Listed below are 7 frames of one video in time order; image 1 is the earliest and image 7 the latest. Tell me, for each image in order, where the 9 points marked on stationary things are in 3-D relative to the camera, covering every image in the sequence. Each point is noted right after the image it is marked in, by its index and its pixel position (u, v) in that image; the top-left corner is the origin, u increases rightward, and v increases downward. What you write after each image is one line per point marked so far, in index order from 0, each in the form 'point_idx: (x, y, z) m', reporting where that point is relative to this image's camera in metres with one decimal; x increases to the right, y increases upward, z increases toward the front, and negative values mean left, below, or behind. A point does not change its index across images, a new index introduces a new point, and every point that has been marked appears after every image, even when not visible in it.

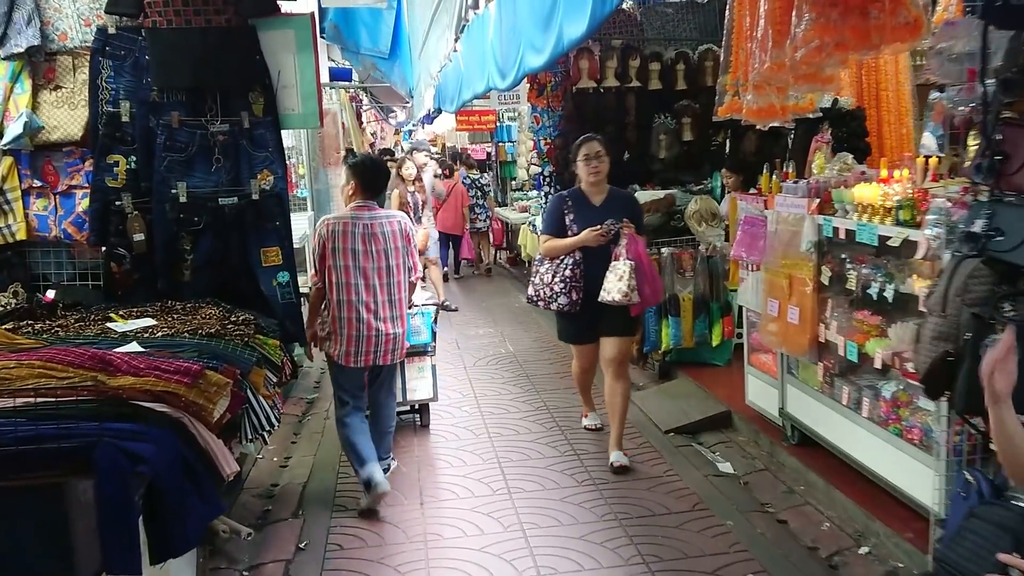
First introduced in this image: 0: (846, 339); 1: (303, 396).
0: (+1.3, -0.2, +3.4) m
1: (-1.4, -0.7, +5.6) m
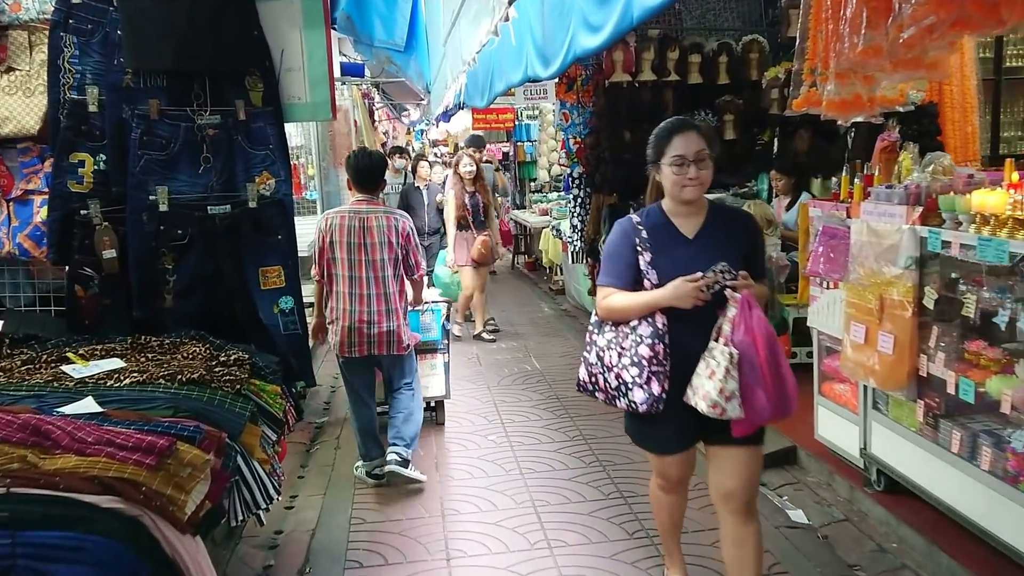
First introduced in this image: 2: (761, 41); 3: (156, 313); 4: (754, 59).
0: (+1.5, -0.3, +2.8) m
1: (-1.2, -0.8, +5.1) m
2: (+1.7, +1.7, +6.0) m
3: (-1.2, -0.1, +2.7) m
4: (+1.7, +1.6, +6.0) m
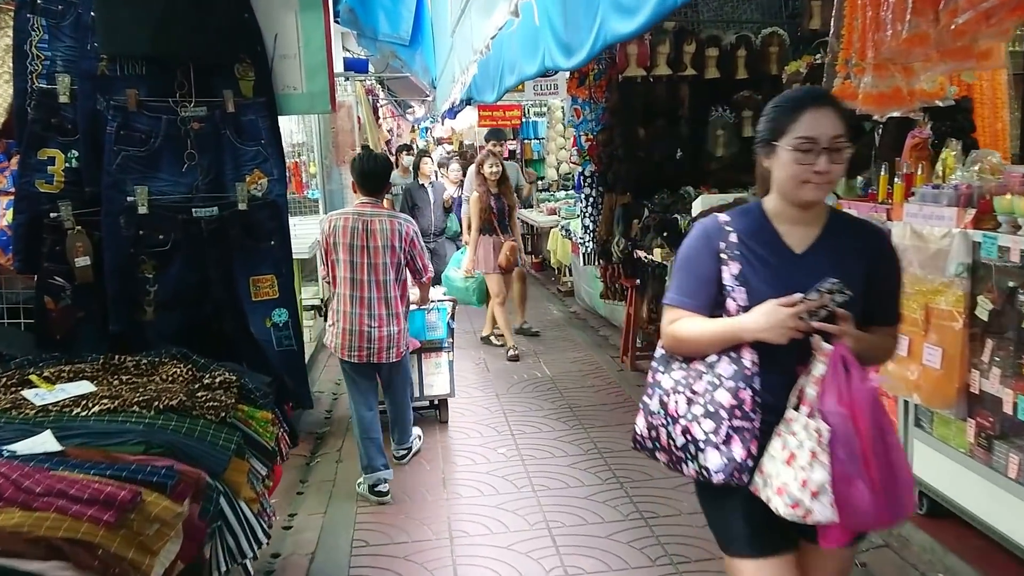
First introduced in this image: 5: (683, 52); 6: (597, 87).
0: (+1.5, -0.3, +2.6) m
1: (-1.1, -0.8, +4.9) m
2: (+1.8, +1.7, +5.8) m
3: (-1.1, -0.1, +2.5) m
4: (+1.7, +1.6, +5.8) m
5: (+1.1, +1.6, +5.8) m
6: (+0.6, +1.4, +6.1) m
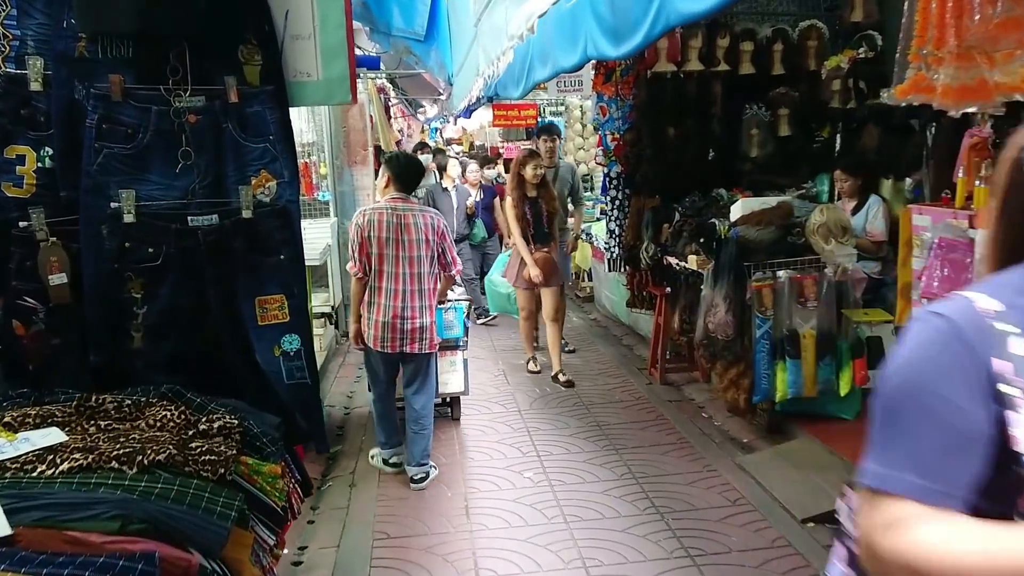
0: (+1.6, -0.4, +2.2) m
1: (-1.0, -0.8, +4.5) m
2: (+1.9, +1.6, +5.4) m
3: (-1.0, -0.2, +2.2) m
4: (+1.9, +1.5, +5.4) m
5: (+1.3, +1.5, +5.4) m
6: (+0.7, +1.4, +5.8) m
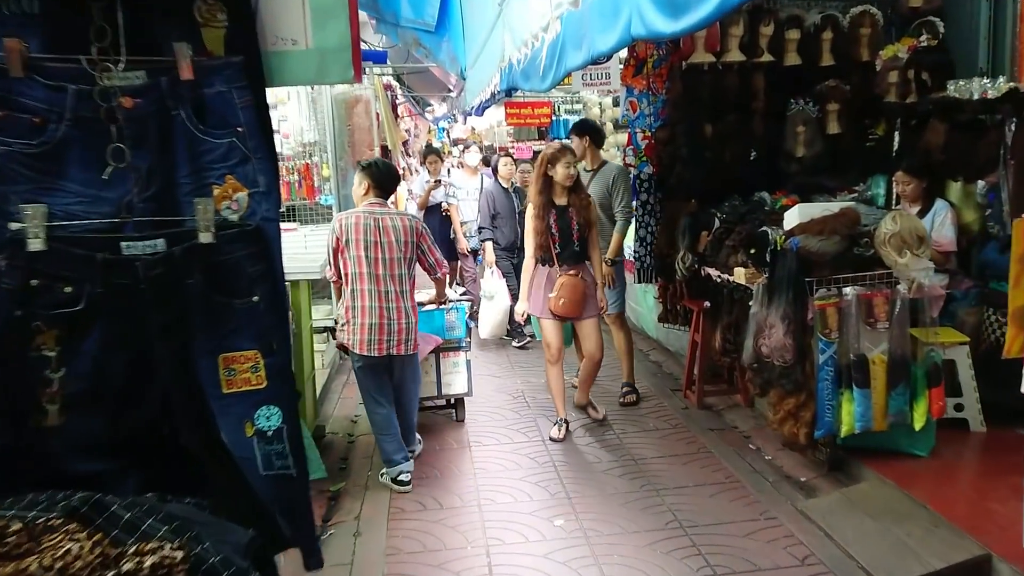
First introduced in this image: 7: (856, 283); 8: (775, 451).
0: (+1.7, -0.4, +1.7) m
1: (-0.9, -0.9, +4.0) m
2: (+2.1, +1.6, +4.9) m
3: (-0.9, -0.2, +1.7) m
4: (+2.0, +1.4, +4.9) m
5: (+1.4, +1.4, +4.9) m
6: (+0.9, +1.3, +5.3) m
7: (+1.5, 0.0, +3.6) m
8: (+1.3, -0.8, +4.1) m
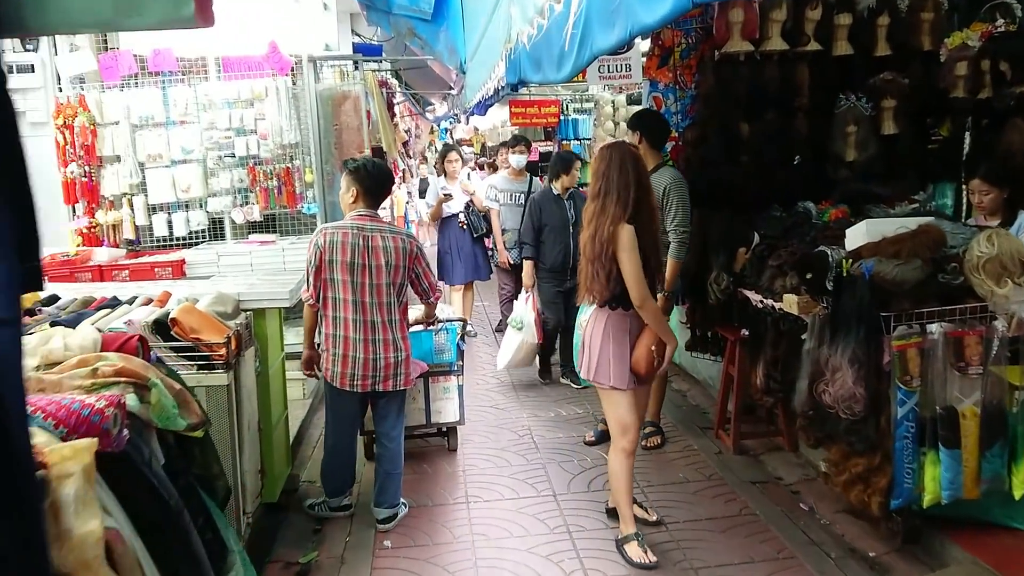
0: (+1.7, -0.6, +1.0) m
1: (-0.8, -1.0, +3.4) m
2: (+2.1, +1.4, +4.2) m
3: (-0.9, -0.4, +1.0) m
4: (+2.0, +1.3, +4.2) m
5: (+1.4, +1.3, +4.2) m
6: (+0.9, +1.2, +4.6) m
7: (+1.5, -0.1, +2.9) m
8: (+1.3, -0.9, +3.5) m
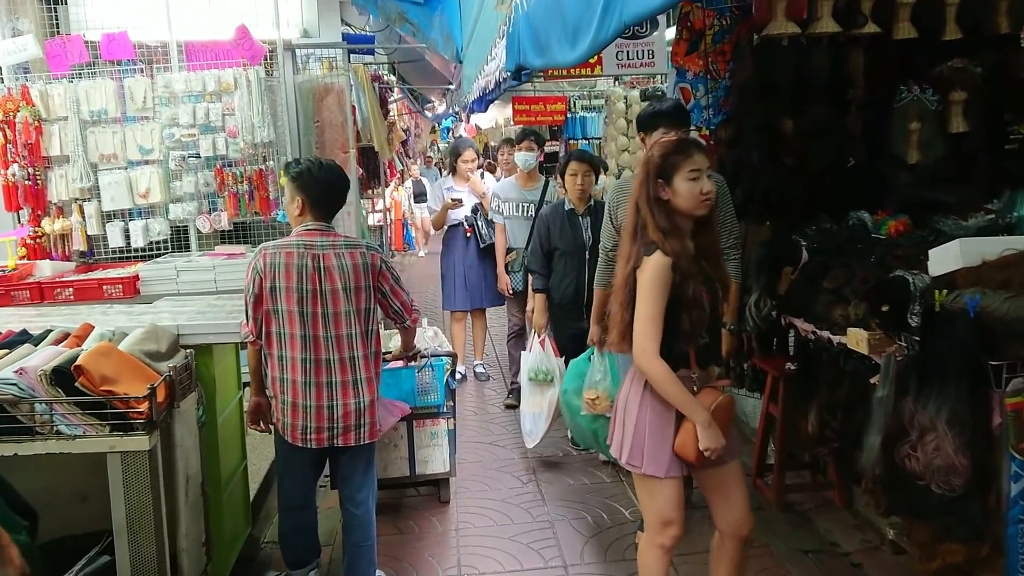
0: (+1.7, -0.7, +0.4) m
1: (-0.8, -1.1, +2.7) m
2: (+2.1, +1.3, +3.6) m
3: (-0.9, -0.5, +0.4) m
4: (+2.1, +1.2, +3.6) m
5: (+1.4, +1.2, +3.6) m
6: (+0.9, +1.1, +3.9) m
7: (+1.5, -0.2, +2.3) m
8: (+1.3, -1.0, +2.8) m
